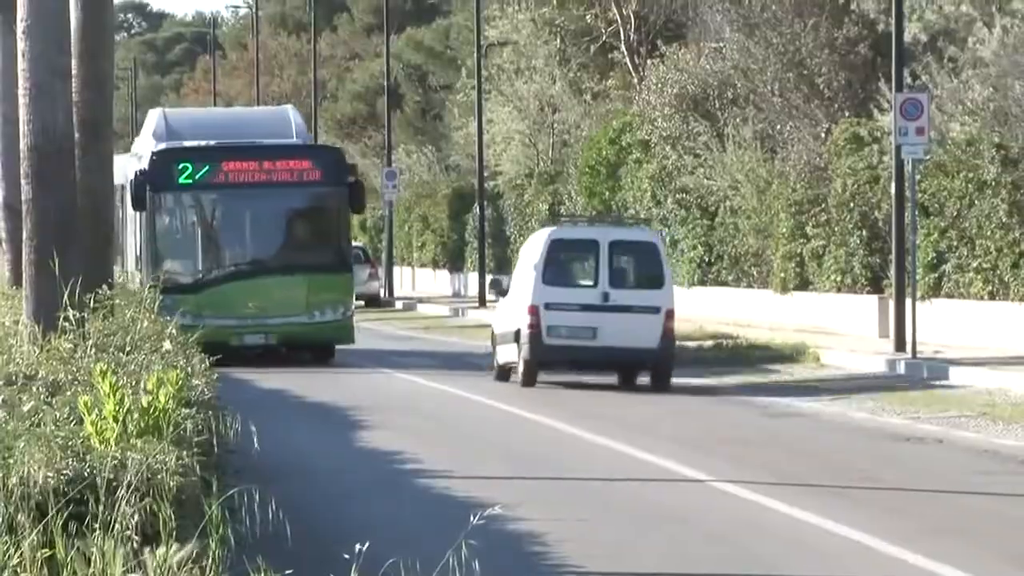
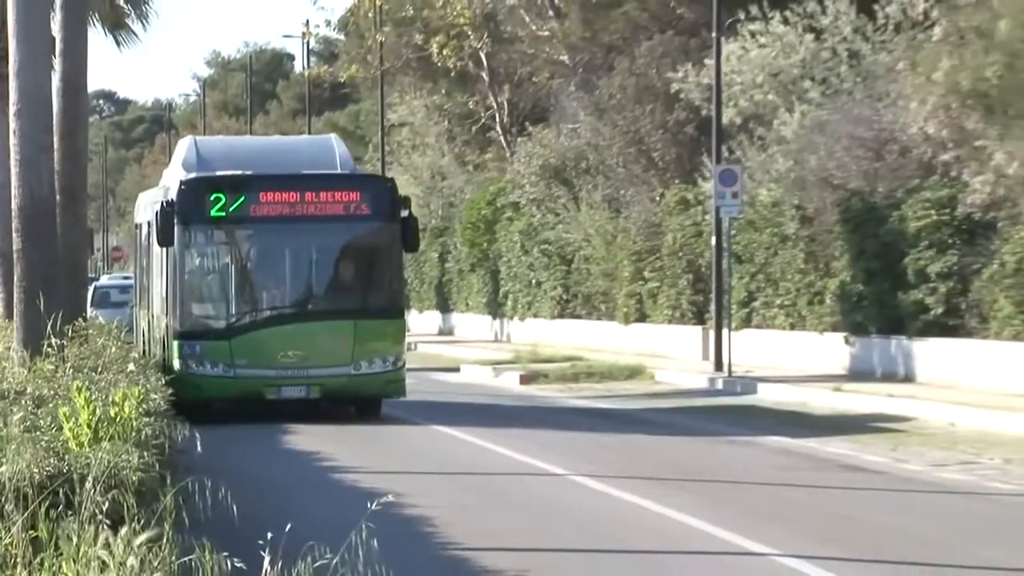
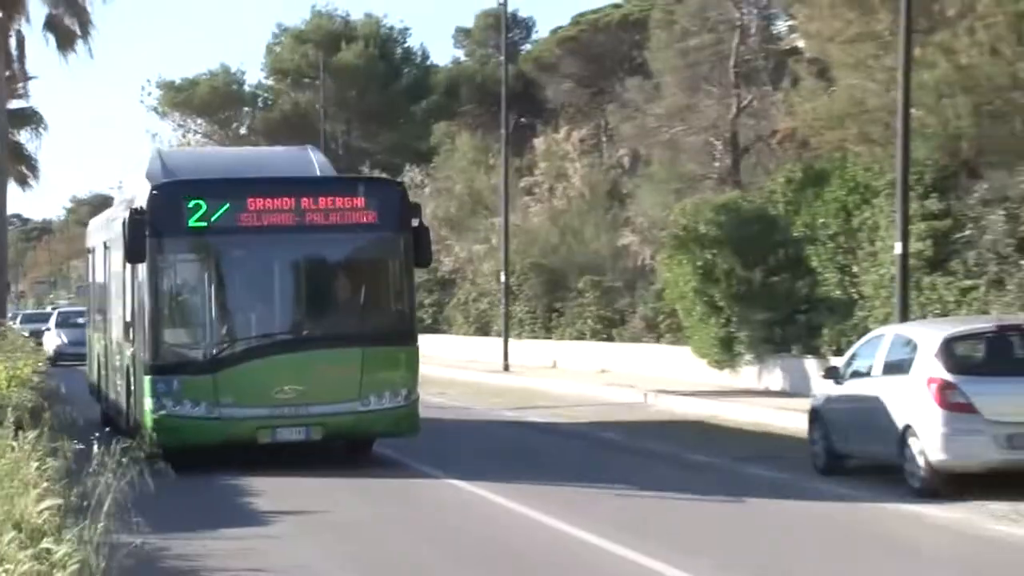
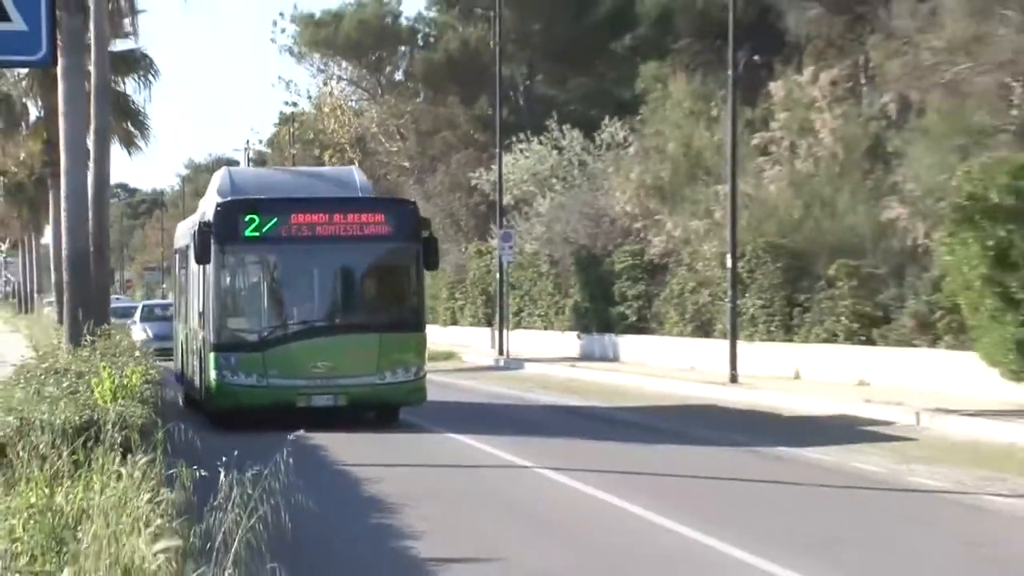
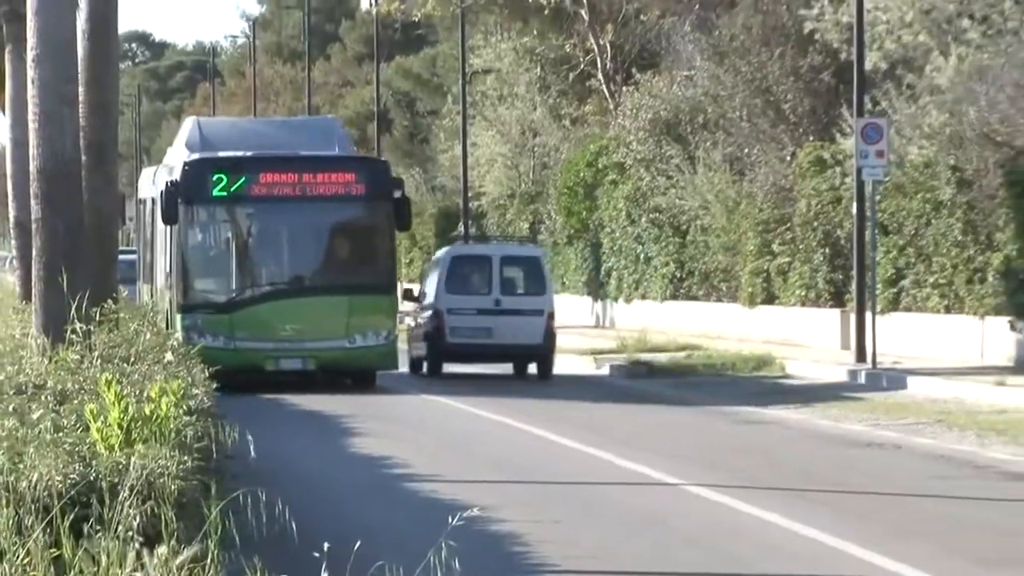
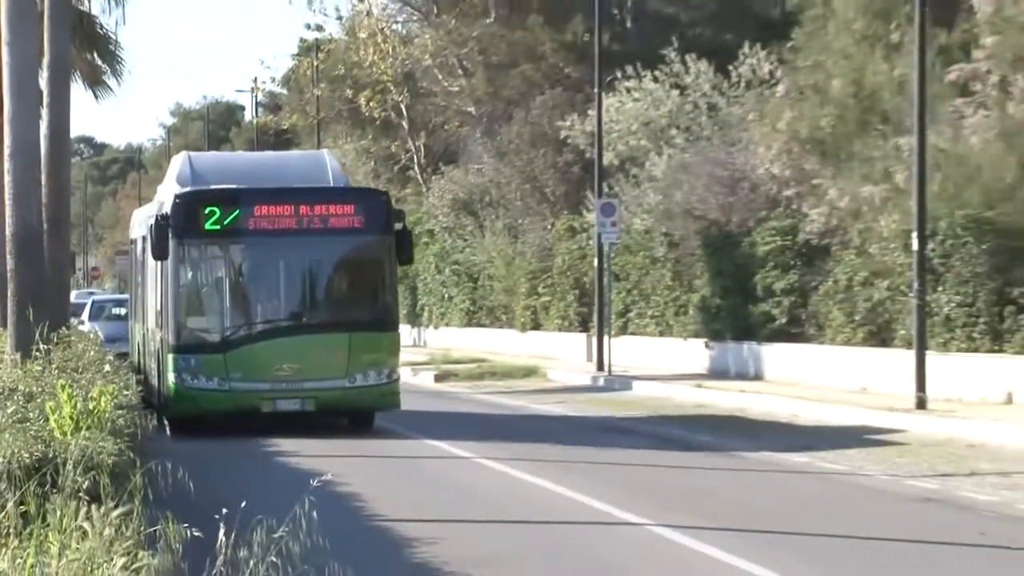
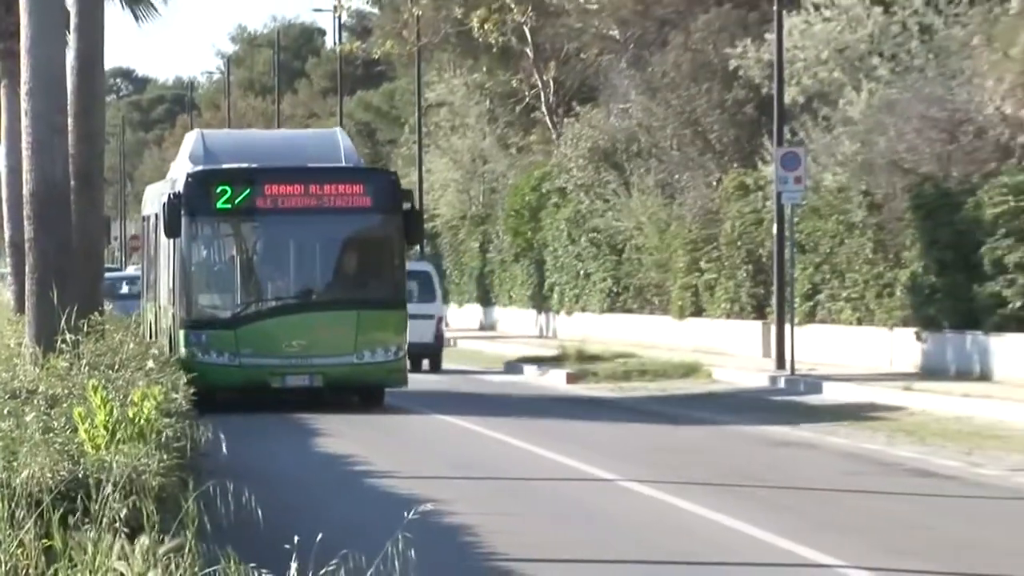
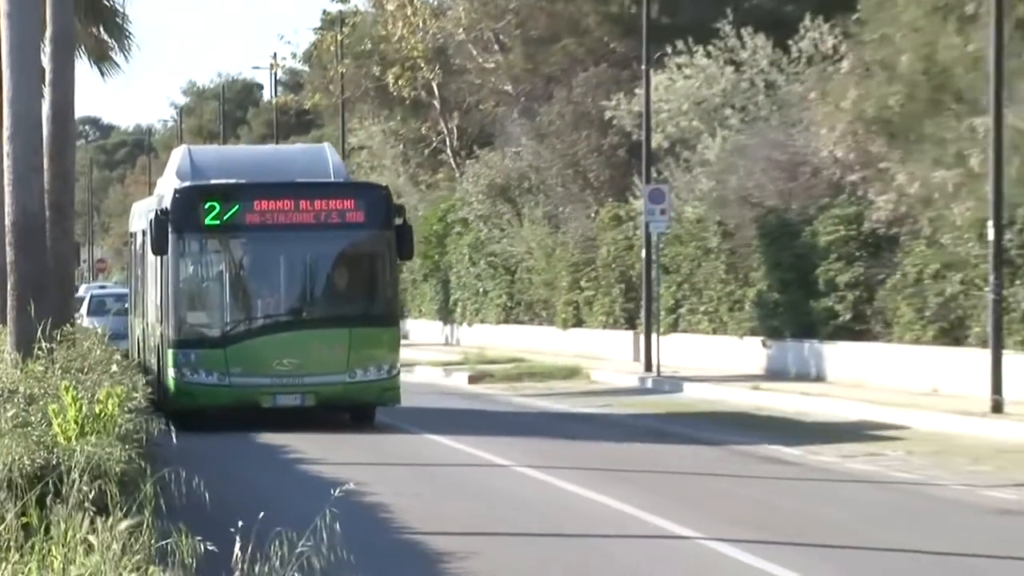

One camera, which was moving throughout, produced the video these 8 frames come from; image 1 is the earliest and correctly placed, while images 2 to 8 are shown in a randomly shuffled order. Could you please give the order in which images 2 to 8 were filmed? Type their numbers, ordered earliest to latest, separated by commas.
5, 7, 2, 8, 6, 4, 3
